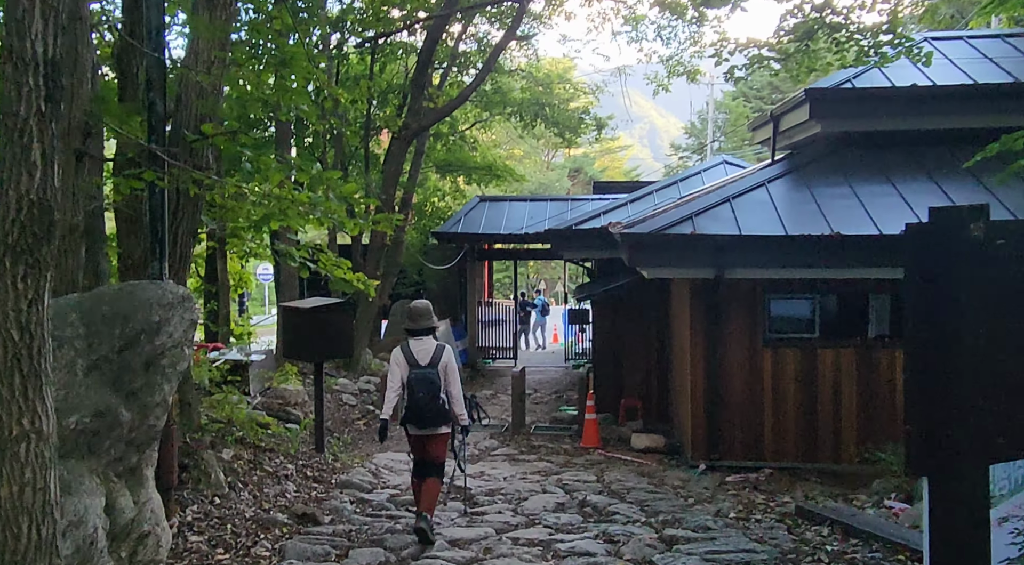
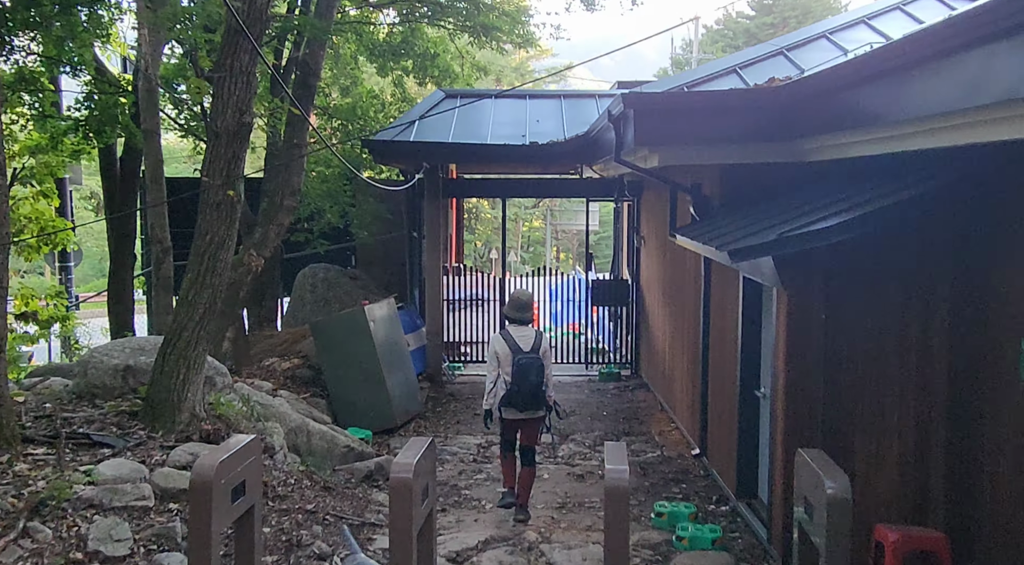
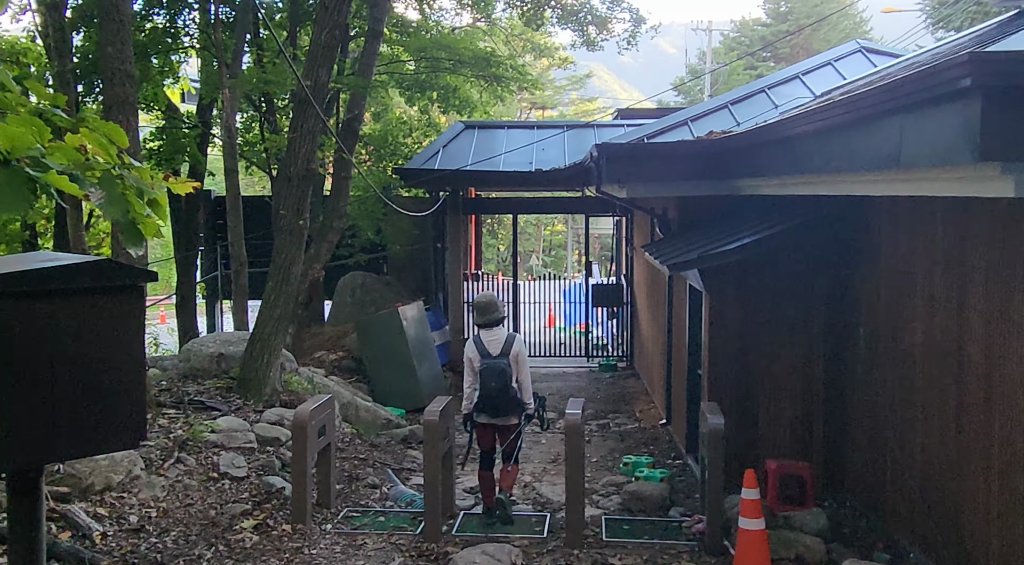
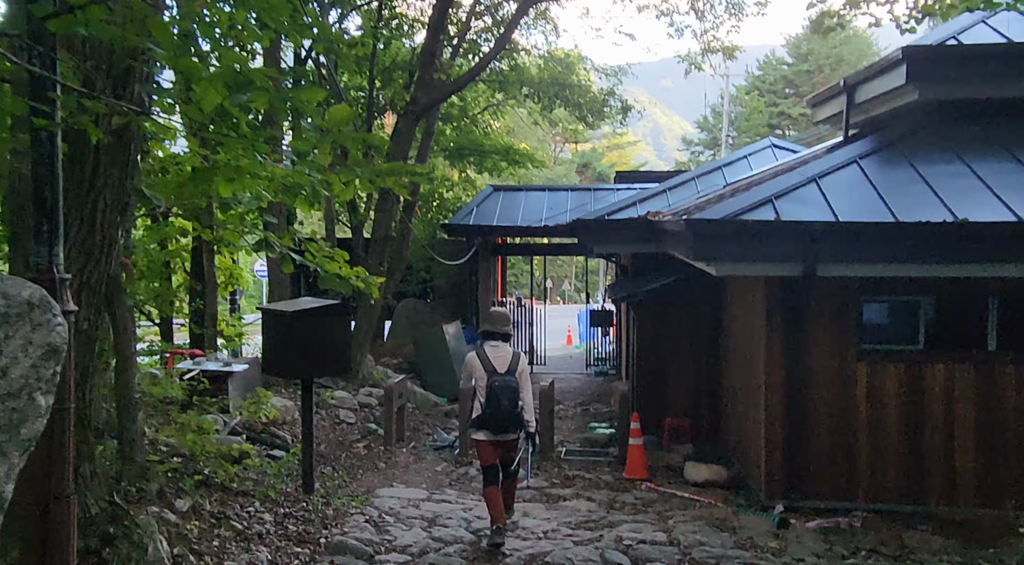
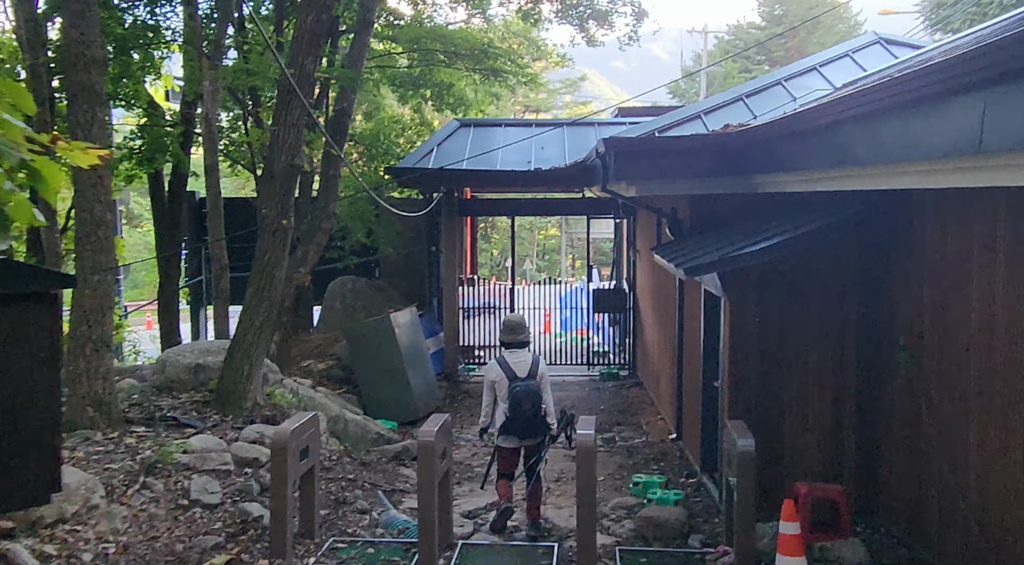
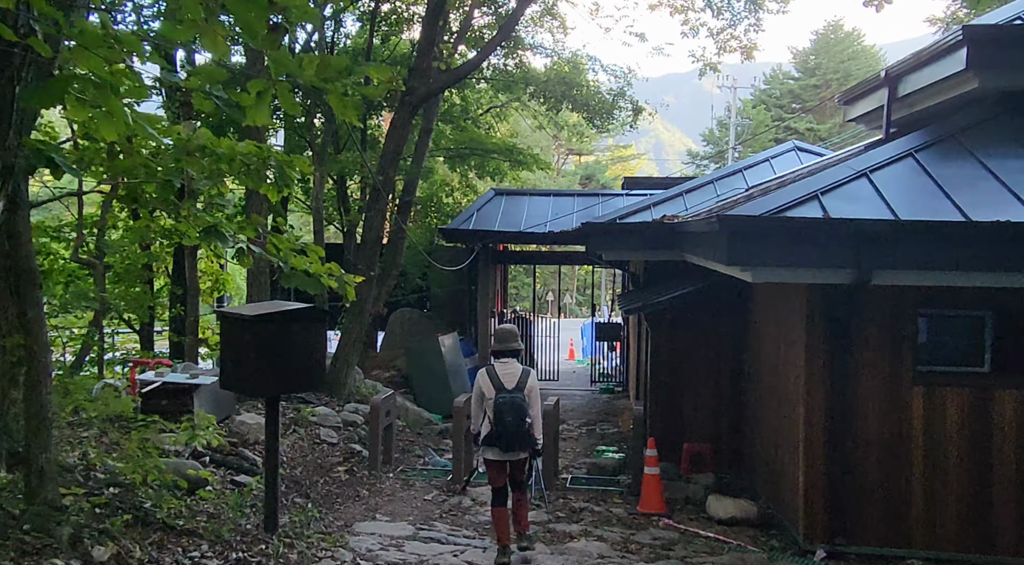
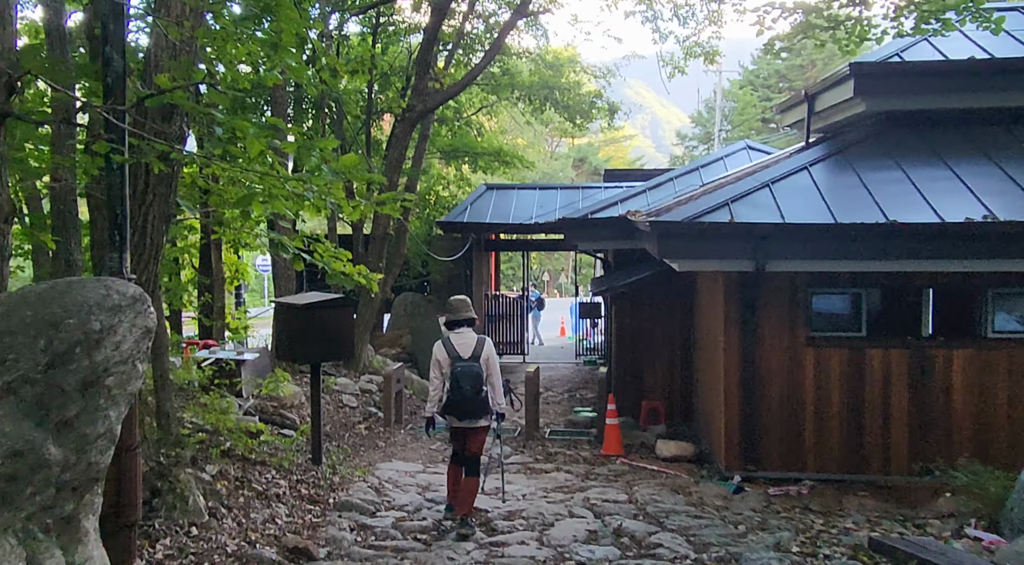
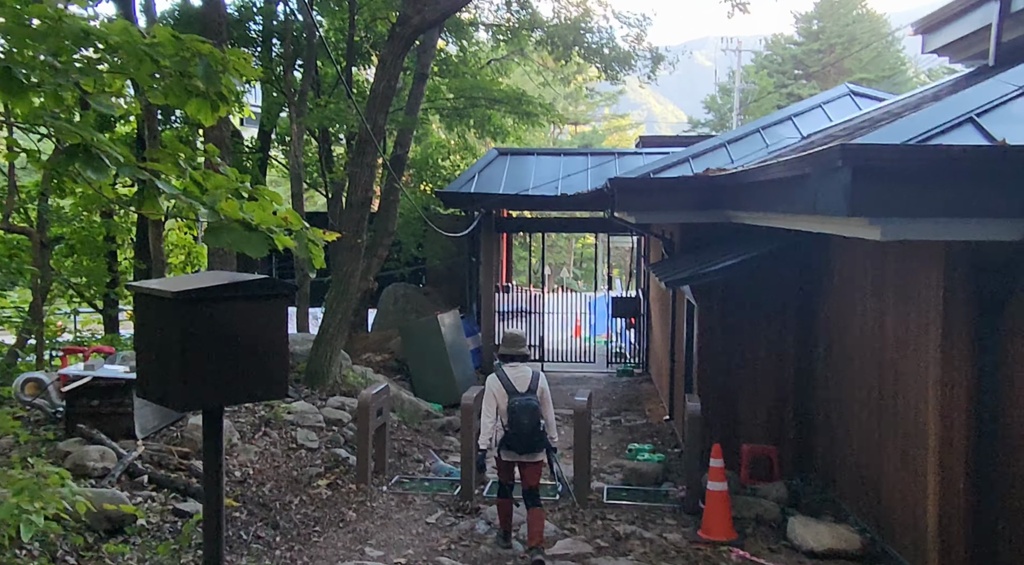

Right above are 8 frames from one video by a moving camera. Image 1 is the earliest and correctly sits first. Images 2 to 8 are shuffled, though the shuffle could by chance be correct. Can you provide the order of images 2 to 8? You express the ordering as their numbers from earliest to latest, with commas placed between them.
7, 4, 6, 8, 3, 5, 2
